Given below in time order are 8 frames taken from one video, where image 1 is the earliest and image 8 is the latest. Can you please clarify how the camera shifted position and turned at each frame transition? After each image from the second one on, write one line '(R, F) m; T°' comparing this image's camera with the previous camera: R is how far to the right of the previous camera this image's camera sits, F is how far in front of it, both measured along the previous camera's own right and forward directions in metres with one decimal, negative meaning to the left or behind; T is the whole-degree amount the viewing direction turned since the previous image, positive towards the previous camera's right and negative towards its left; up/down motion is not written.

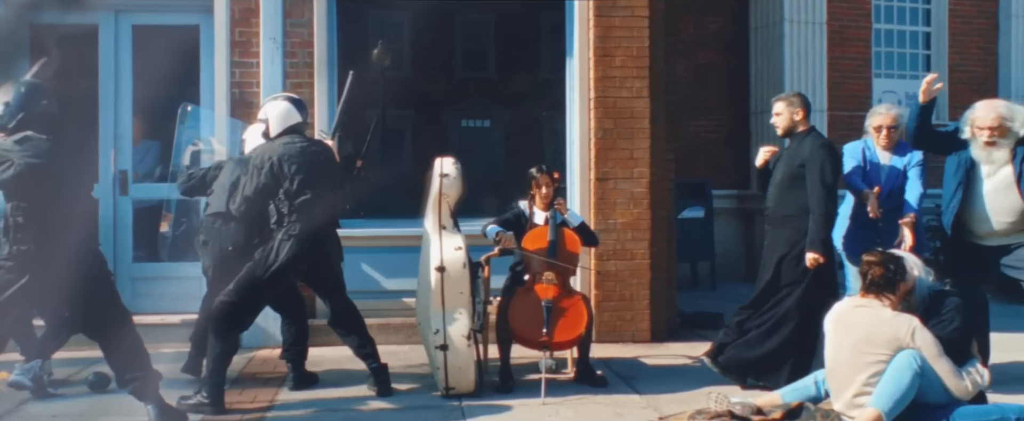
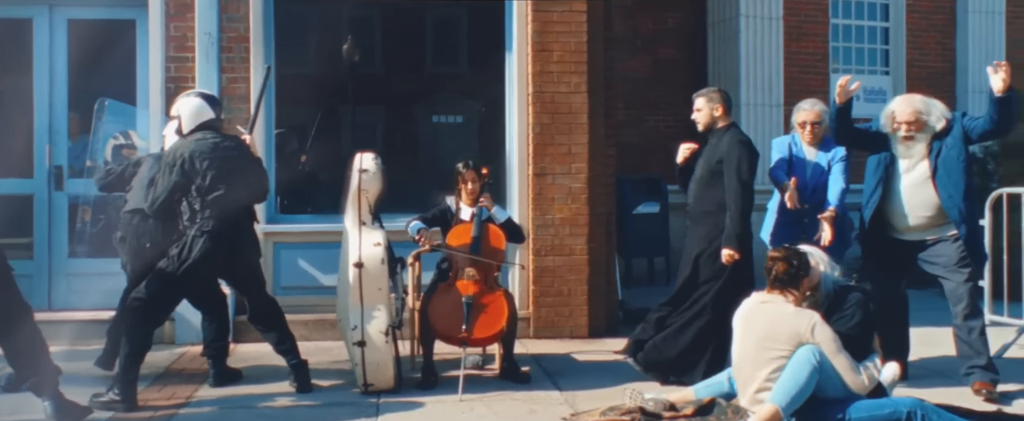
(+0.4, 0.0) m; +1°
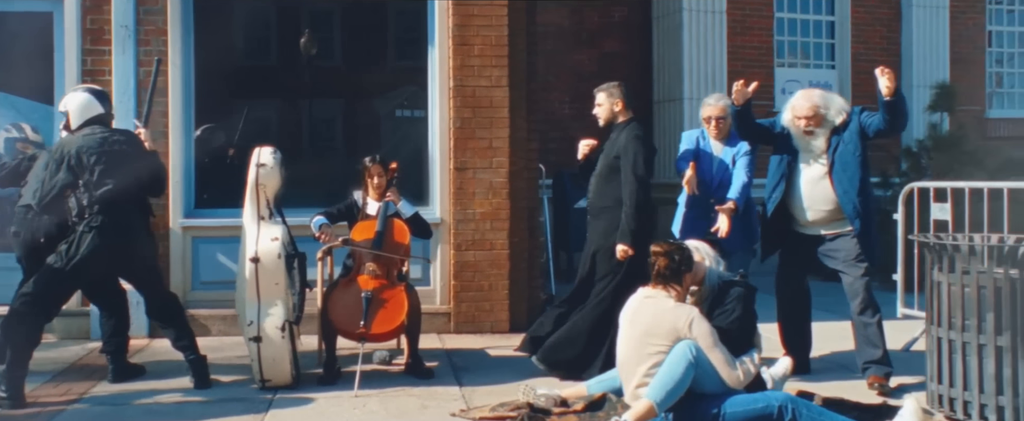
(+0.5, 0.0) m; +1°
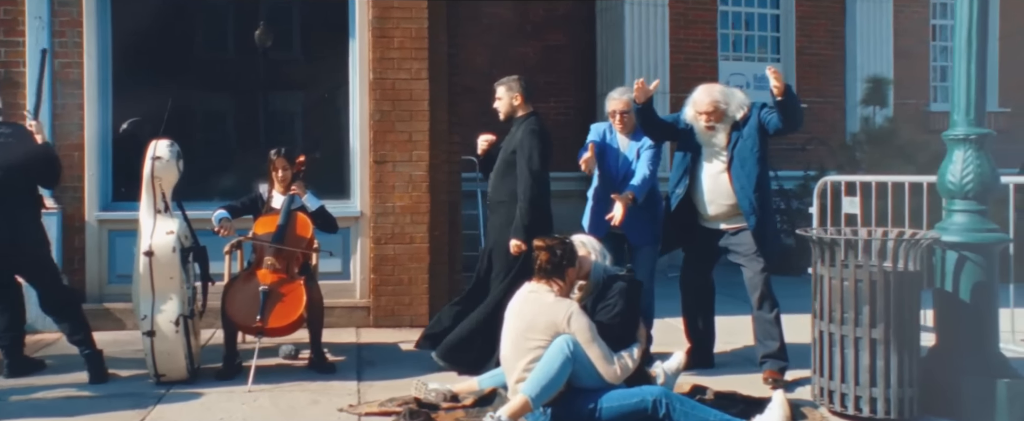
(+0.4, 0.0) m; +1°
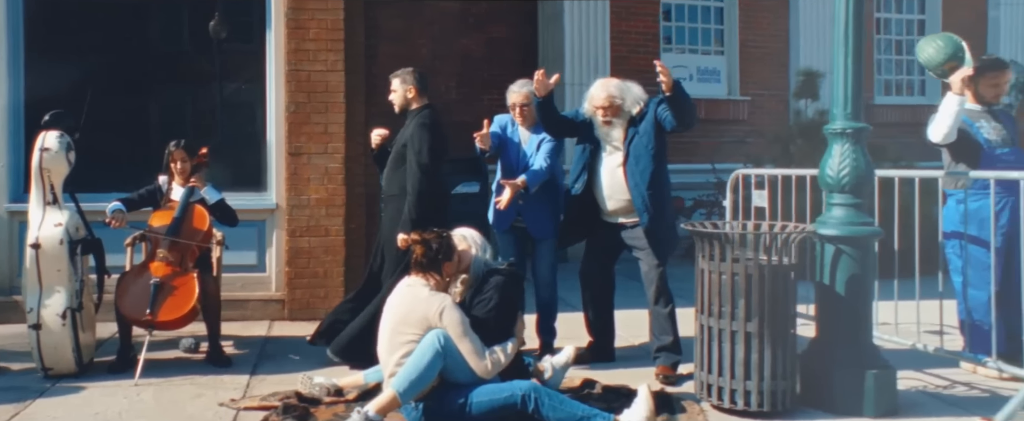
(+0.5, 0.0) m; +1°
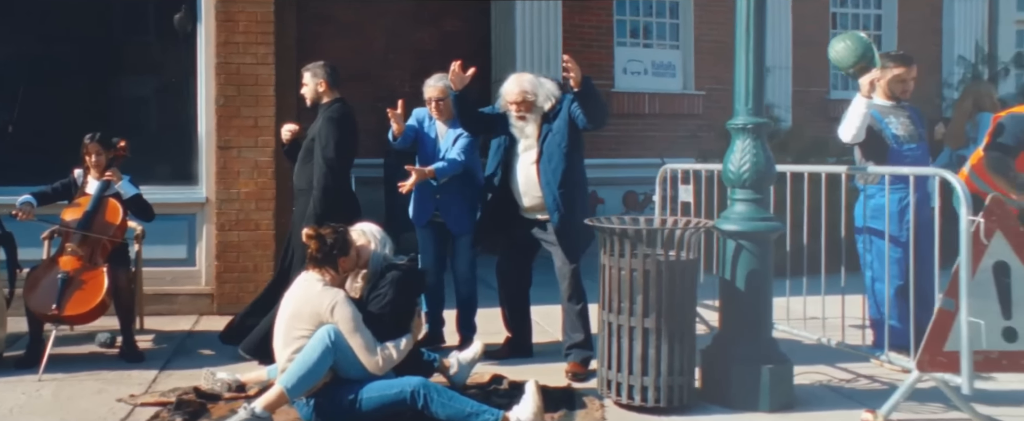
(+0.4, 0.0) m; +1°
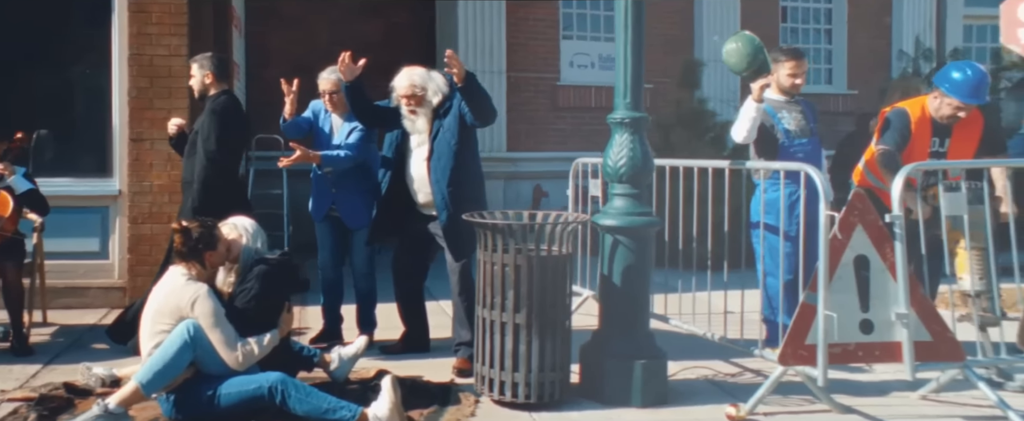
(+0.5, 0.0) m; +1°
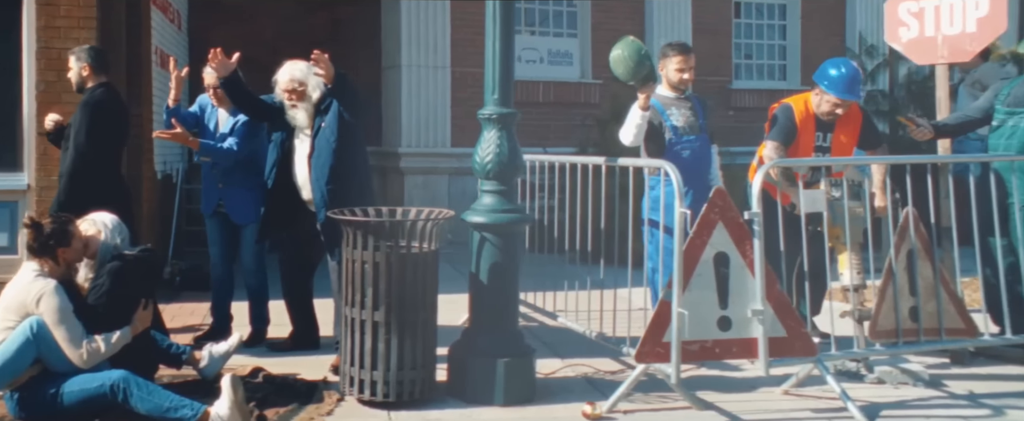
(+0.6, +0.1) m; 0°
